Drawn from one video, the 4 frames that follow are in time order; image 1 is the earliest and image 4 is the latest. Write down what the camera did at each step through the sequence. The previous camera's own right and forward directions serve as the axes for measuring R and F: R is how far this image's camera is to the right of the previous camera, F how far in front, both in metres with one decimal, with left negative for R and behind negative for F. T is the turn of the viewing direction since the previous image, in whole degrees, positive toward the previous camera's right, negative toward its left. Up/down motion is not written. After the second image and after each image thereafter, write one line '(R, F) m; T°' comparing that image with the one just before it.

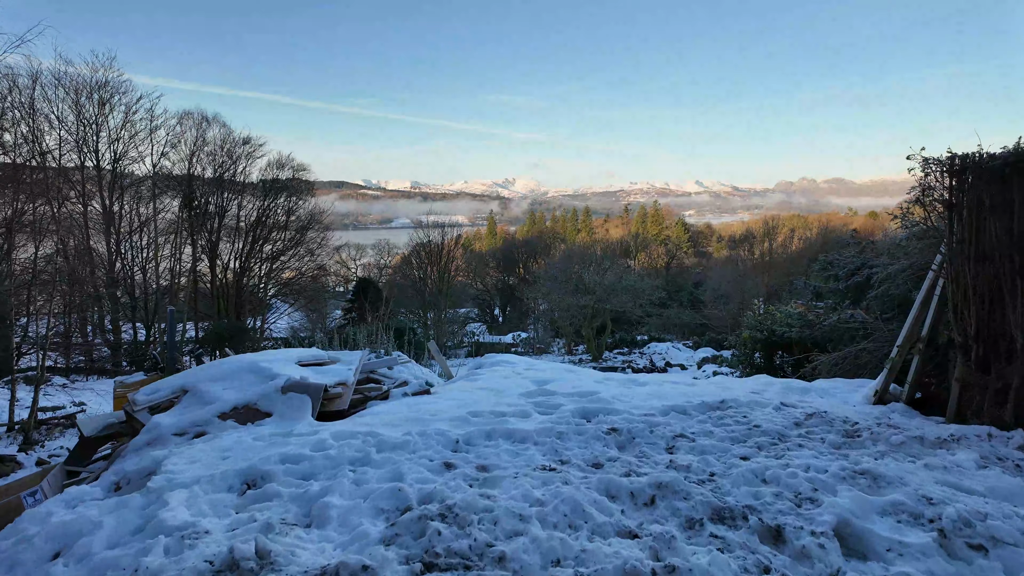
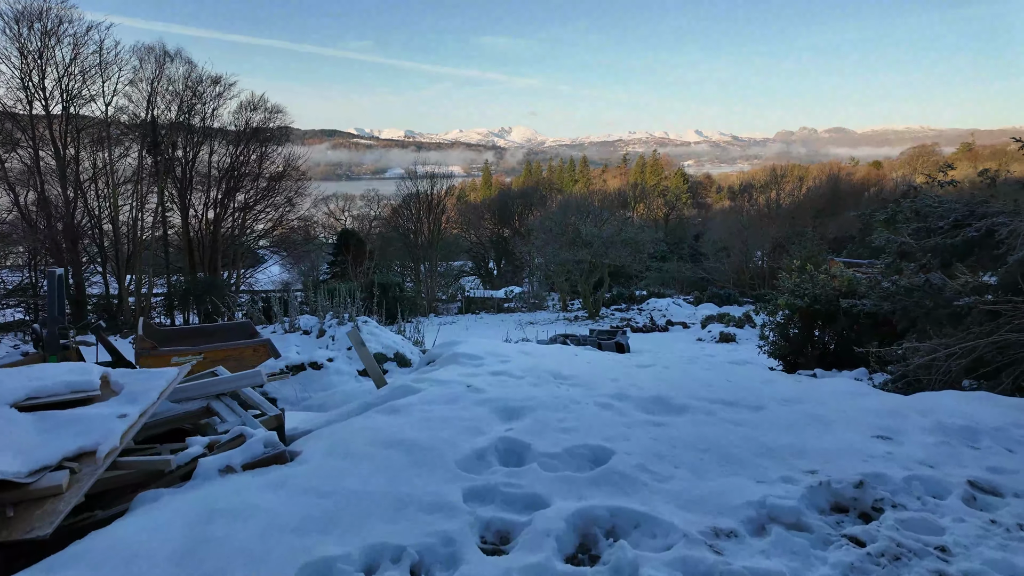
(+0.3, +2.5) m; 0°
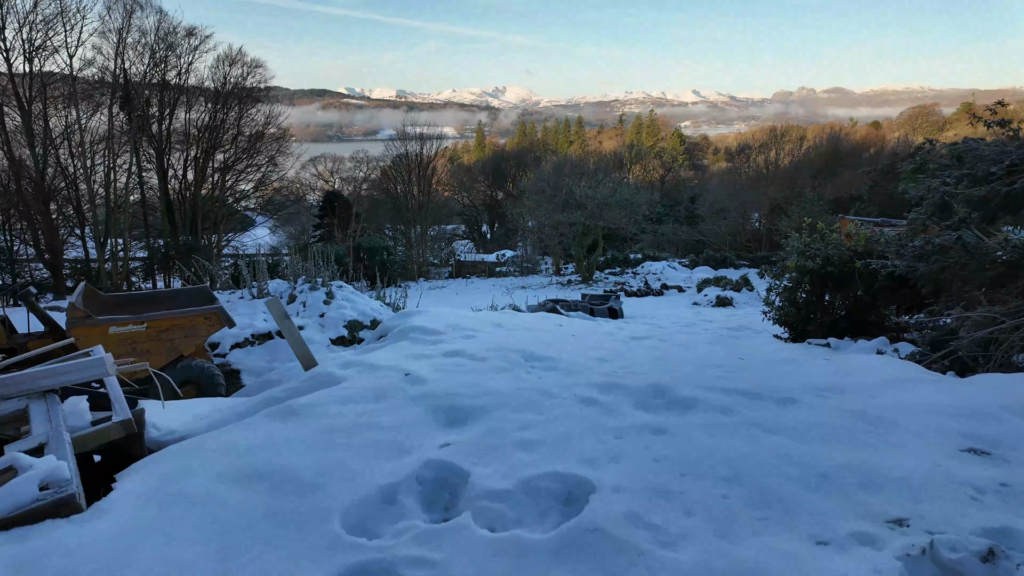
(+0.2, +1.0) m; +1°
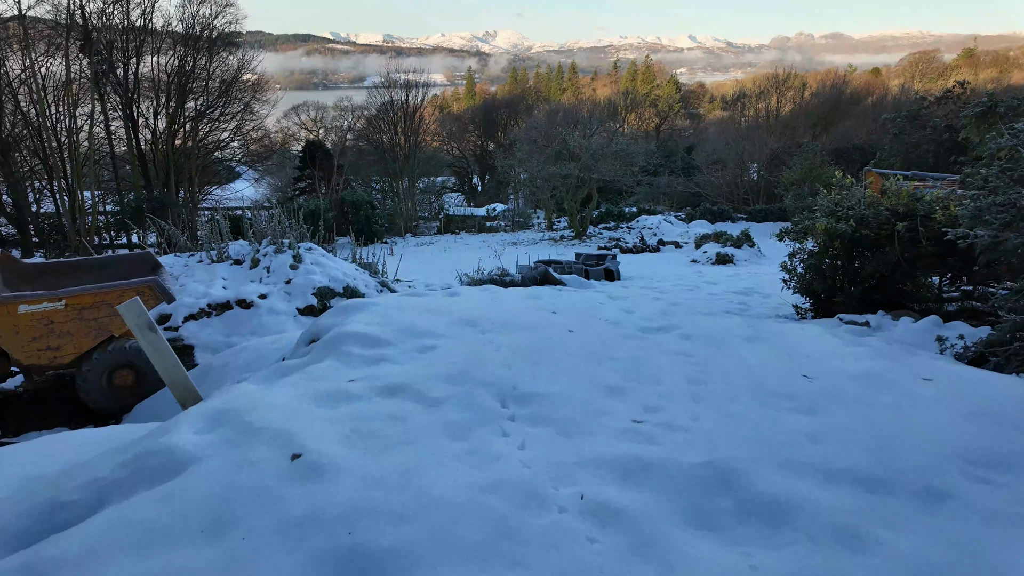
(+0.1, +1.3) m; +1°
